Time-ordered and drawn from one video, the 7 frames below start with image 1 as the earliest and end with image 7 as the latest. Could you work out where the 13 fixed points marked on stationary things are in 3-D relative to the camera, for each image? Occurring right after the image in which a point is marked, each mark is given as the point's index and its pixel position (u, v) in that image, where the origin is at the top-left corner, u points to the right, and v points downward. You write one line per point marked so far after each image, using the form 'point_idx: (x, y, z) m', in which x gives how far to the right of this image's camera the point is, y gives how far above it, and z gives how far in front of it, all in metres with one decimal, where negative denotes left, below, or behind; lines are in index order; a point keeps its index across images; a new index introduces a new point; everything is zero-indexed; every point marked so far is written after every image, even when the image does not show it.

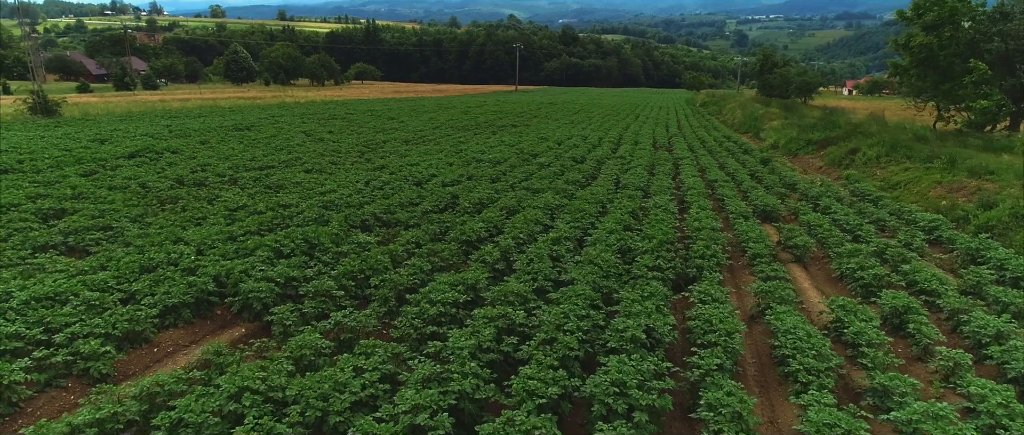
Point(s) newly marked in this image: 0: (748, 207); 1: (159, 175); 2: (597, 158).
0: (+4.2, +0.2, +12.7) m
1: (-7.6, +0.9, +15.2) m
2: (+2.2, +1.5, +18.6) m
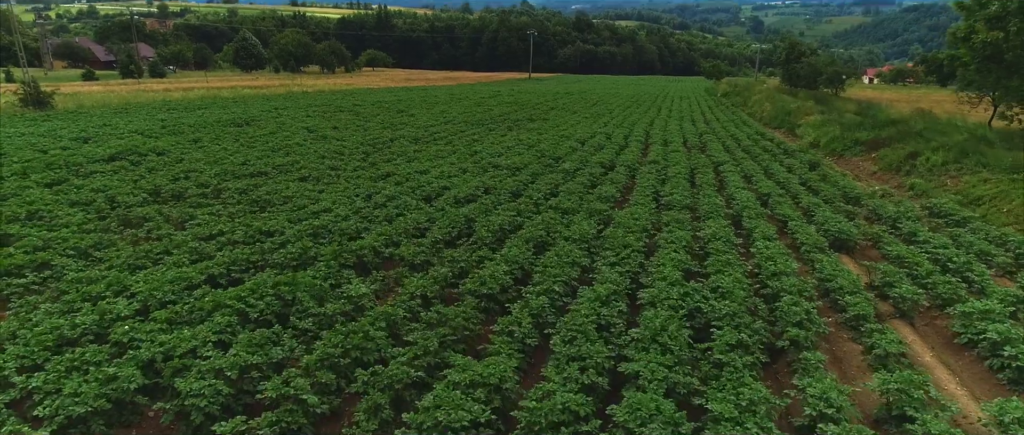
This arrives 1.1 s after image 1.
0: (+4.6, -0.2, +10.7) m
1: (-7.2, +0.6, +13.4) m
2: (+2.7, +1.2, +16.6) m
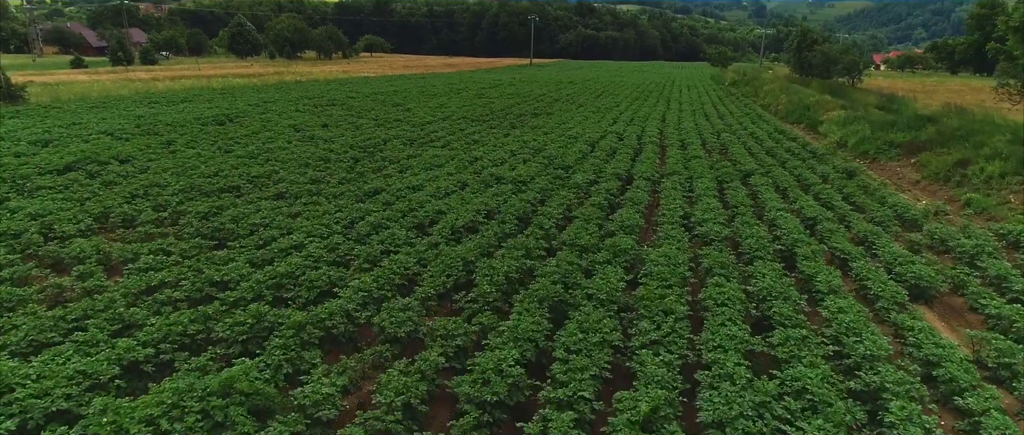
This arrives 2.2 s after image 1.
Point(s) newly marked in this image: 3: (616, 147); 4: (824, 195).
0: (+4.7, -0.7, +8.9) m
1: (-7.1, +0.1, +11.5) m
2: (+2.8, +0.9, +14.8) m
3: (+2.9, +2.0, +19.7) m
4: (+6.2, +0.4, +14.0) m
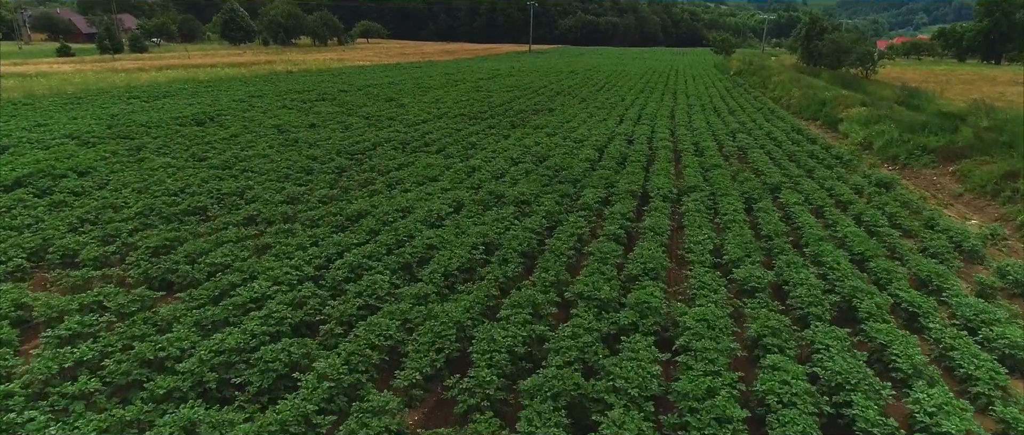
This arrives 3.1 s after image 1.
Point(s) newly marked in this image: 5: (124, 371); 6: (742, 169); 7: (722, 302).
0: (+4.8, -1.3, +7.3) m
1: (-7.0, -0.3, +9.9) m
2: (+2.9, +0.5, +13.2) m
3: (+2.9, +1.7, +18.1) m
4: (+6.2, 0.0, +12.5) m
5: (-3.4, -1.3, +6.1) m
6: (+5.3, +1.1, +16.4) m
7: (+2.3, -0.9, +7.8) m
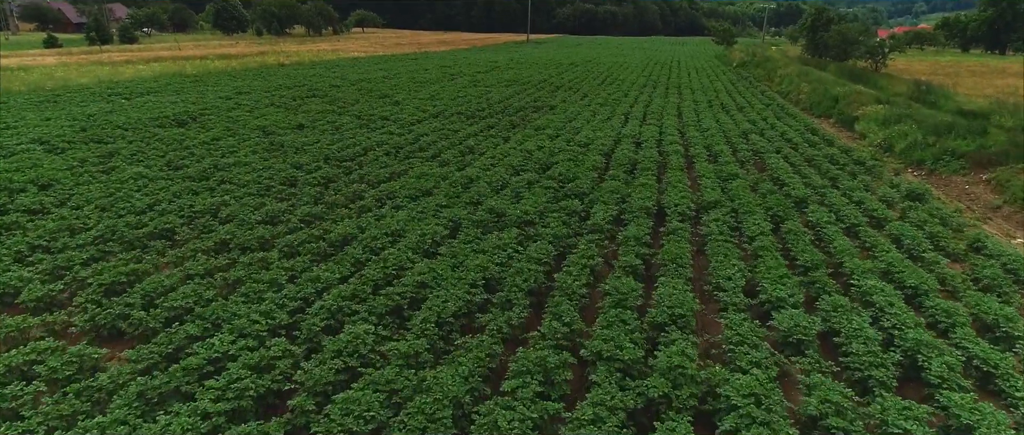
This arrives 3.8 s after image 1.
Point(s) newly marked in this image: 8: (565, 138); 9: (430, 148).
0: (+4.8, -1.7, +6.1) m
1: (-7.0, -0.7, +8.7) m
2: (+2.9, +0.1, +12.0) m
3: (+3.0, +1.4, +16.9) m
4: (+6.3, -0.3, +11.3) m
5: (-3.3, -1.8, +4.9) m
6: (+5.4, +0.8, +15.2) m
7: (+2.4, -1.4, +6.6) m
8: (+1.5, +2.2, +19.7) m
9: (-2.1, +1.8, +18.2) m
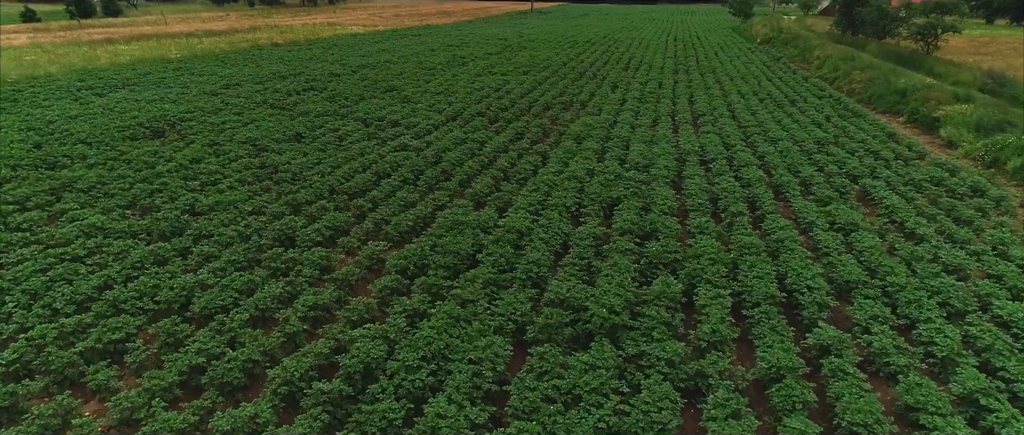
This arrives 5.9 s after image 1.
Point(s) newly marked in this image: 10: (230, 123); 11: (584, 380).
0: (+5.8, -3.1, +3.1) m
1: (-6.0, -2.0, +5.6) m
2: (+3.9, -1.0, +8.8) m
3: (+3.9, +0.5, +13.6) m
4: (+7.3, -1.5, +8.1) m
5: (-2.3, -3.2, +1.8) m
6: (+6.3, -0.1, +12.0) m
7: (+3.4, -2.7, +3.5) m
8: (+2.4, +1.4, +16.4) m
9: (-1.2, +0.9, +15.0) m
10: (-7.8, +2.6, +19.5) m
11: (+0.7, -1.6, +6.9) m
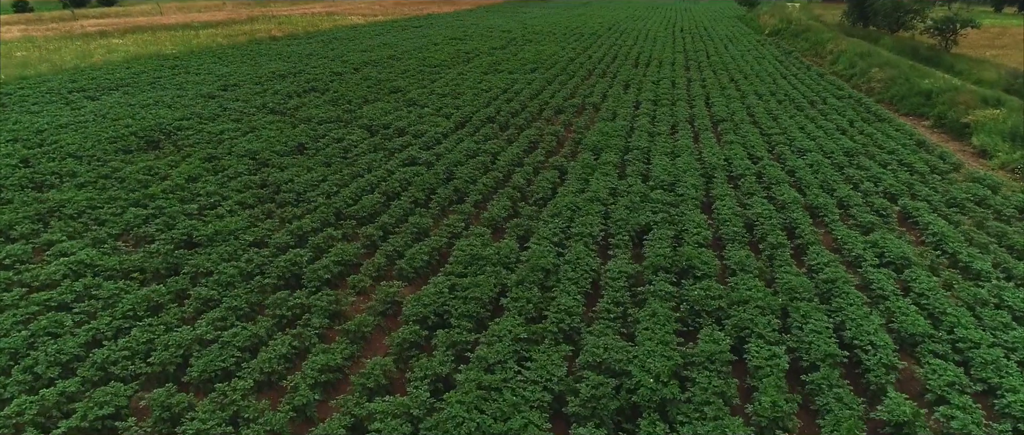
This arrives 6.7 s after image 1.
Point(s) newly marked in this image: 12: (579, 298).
0: (+6.2, -3.8, +2.3) m
1: (-5.6, -2.7, +4.7) m
2: (+4.2, -1.6, +8.0) m
3: (+4.3, 0.0, +12.7) m
4: (+7.6, -2.1, +7.3) m
5: (-1.9, -4.0, +1.0) m
6: (+6.7, -0.7, +11.1) m
7: (+3.8, -3.4, +2.7) m
8: (+2.8, +1.0, +15.5) m
9: (-0.8, +0.5, +14.0) m
10: (-7.4, +2.2, +18.5) m
11: (+1.0, -2.2, +6.0) m
12: (+0.9, -1.1, +9.5) m
